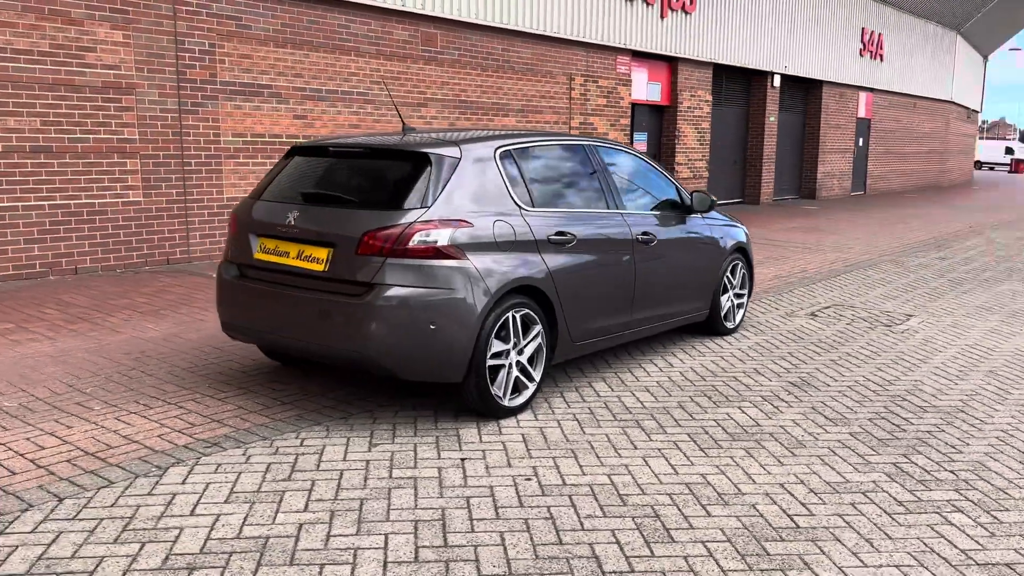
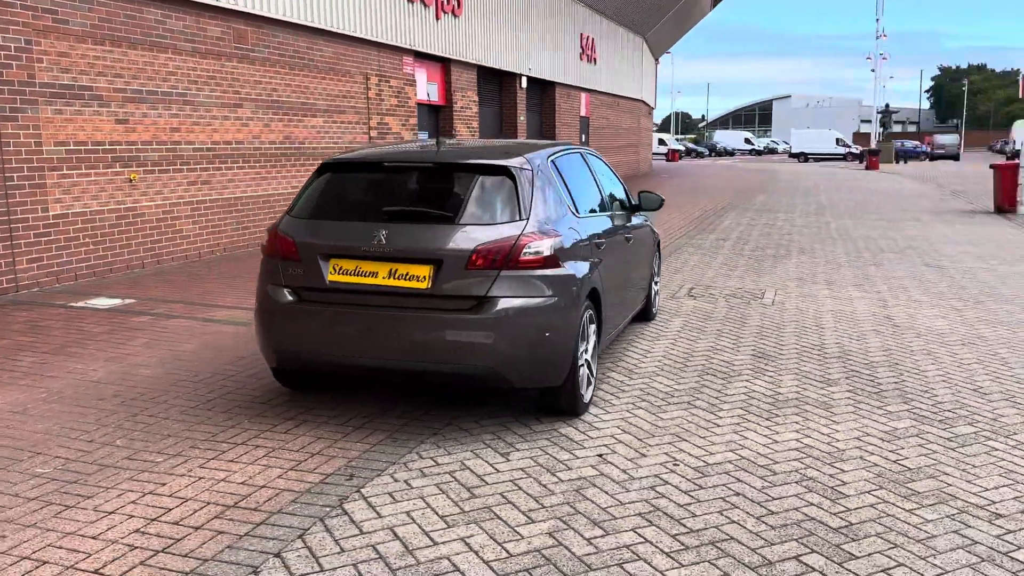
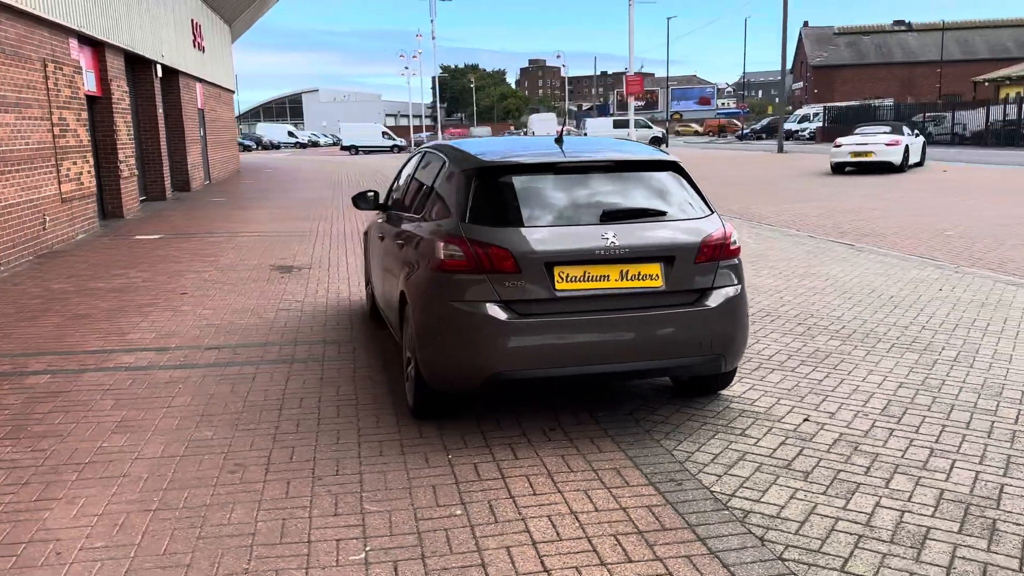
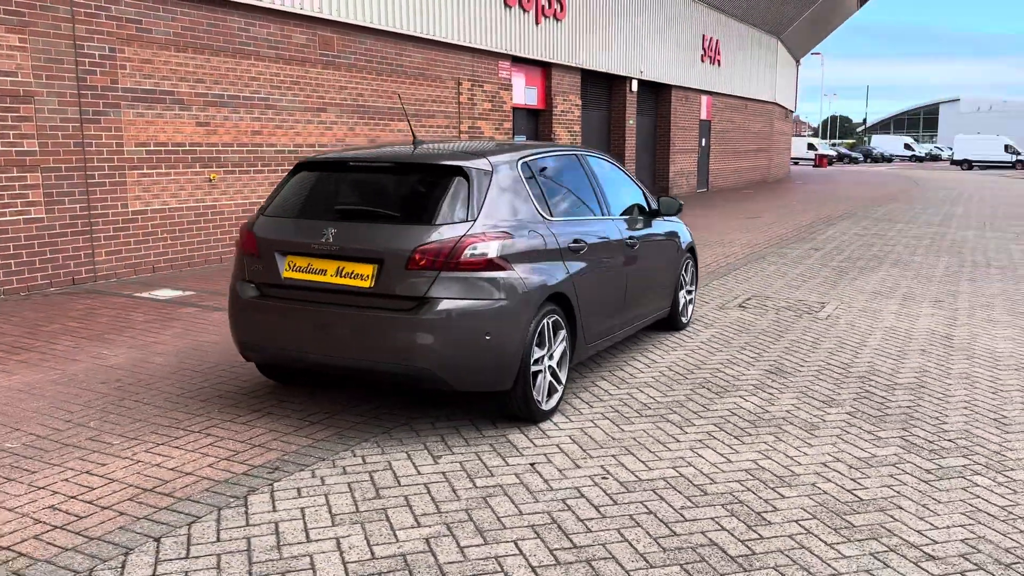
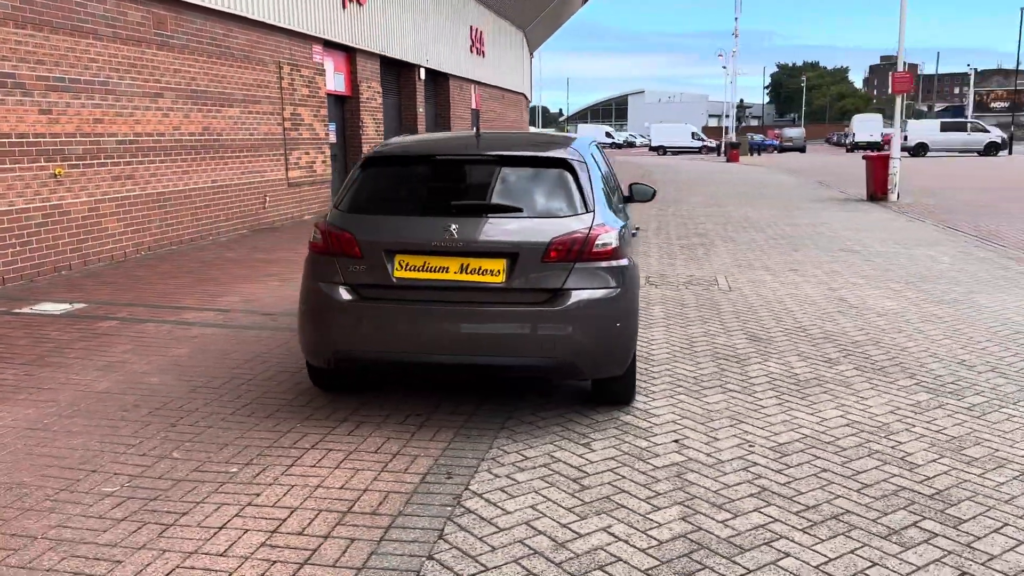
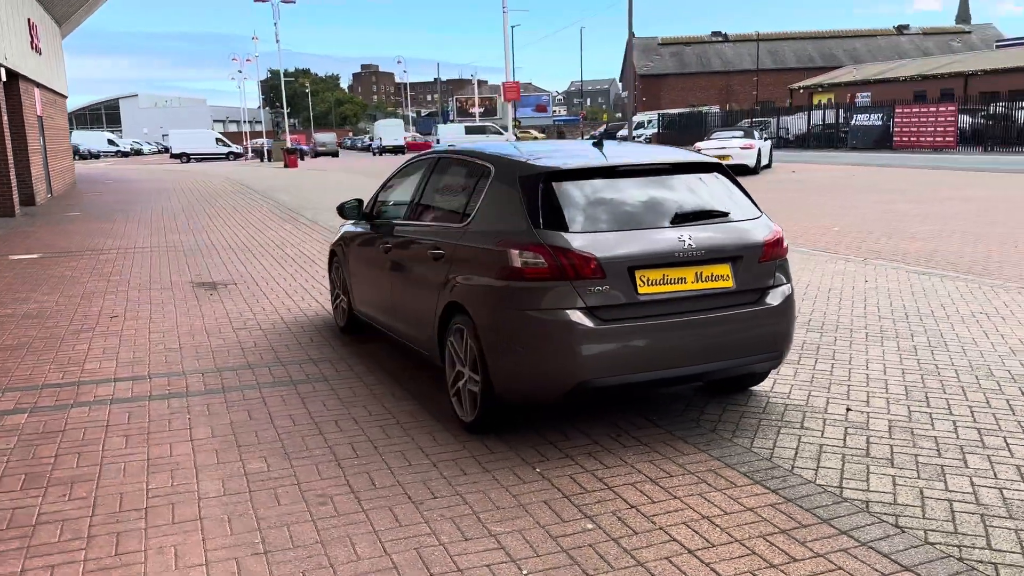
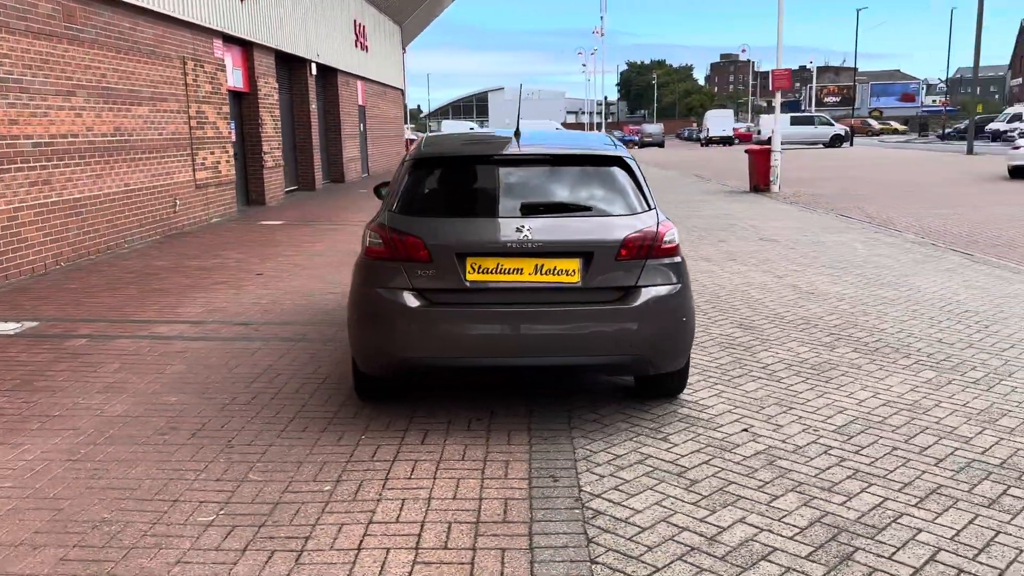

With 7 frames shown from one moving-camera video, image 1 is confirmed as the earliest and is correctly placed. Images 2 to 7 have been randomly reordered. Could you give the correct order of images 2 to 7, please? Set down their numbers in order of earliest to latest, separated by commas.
4, 2, 5, 7, 3, 6
